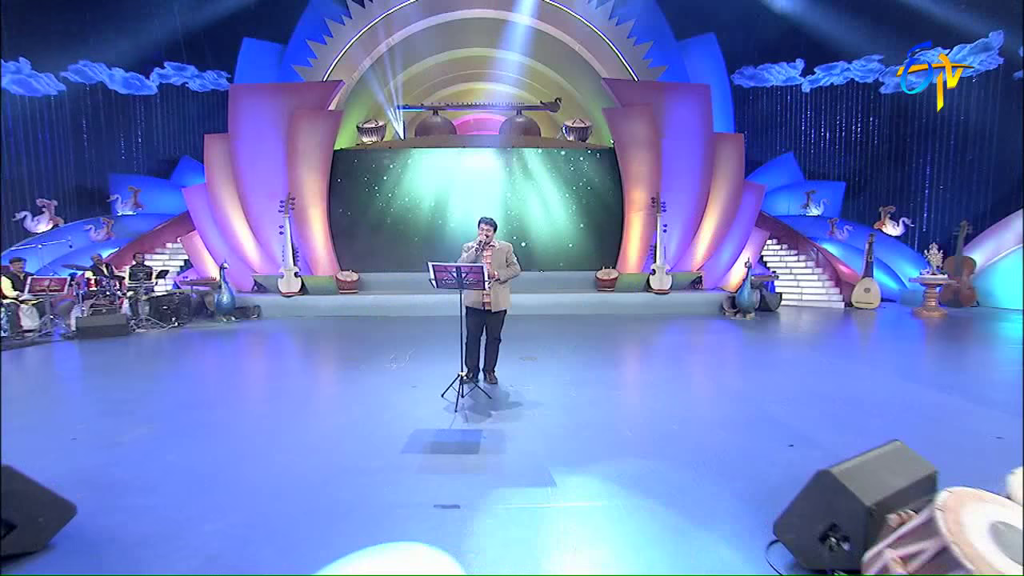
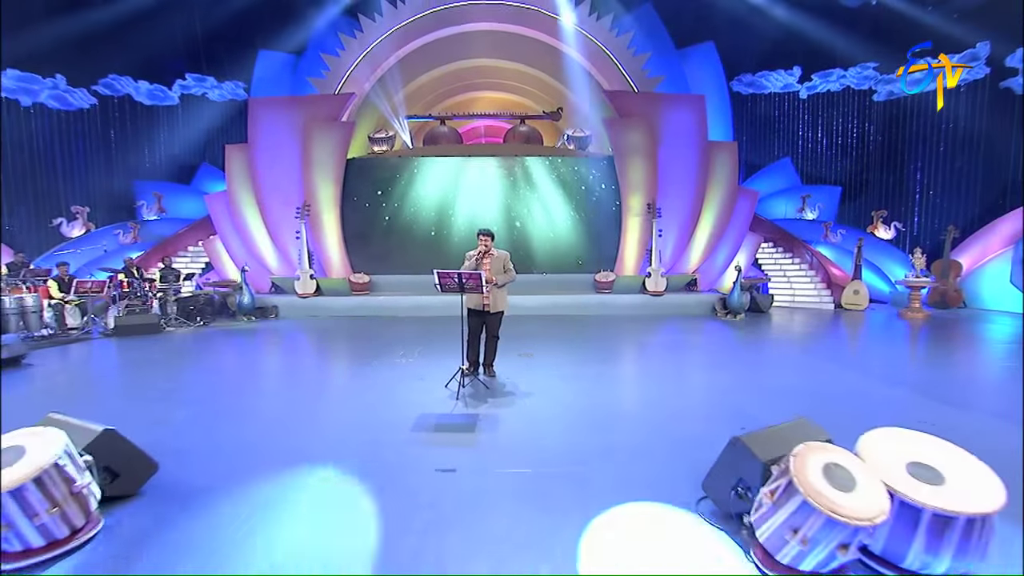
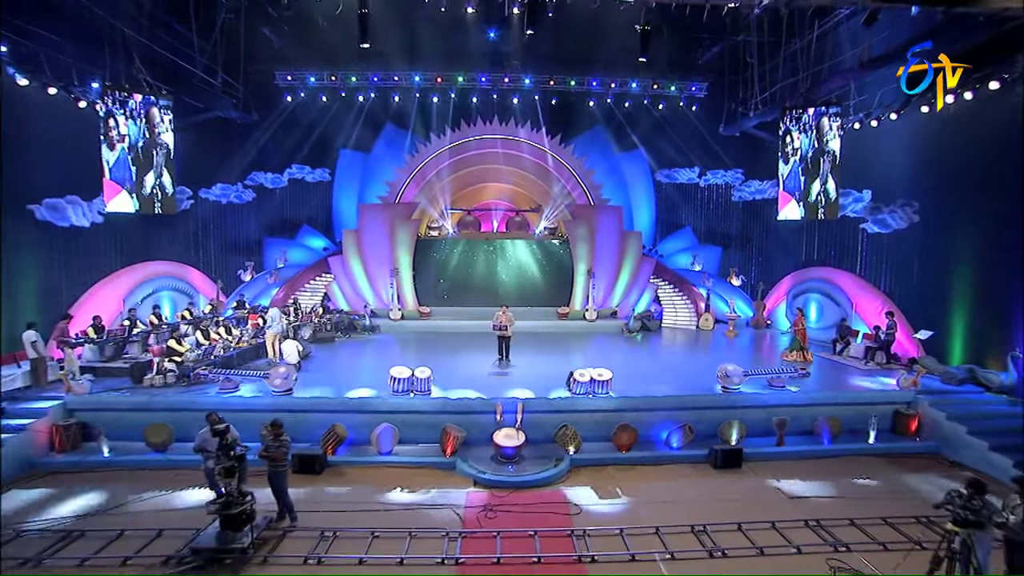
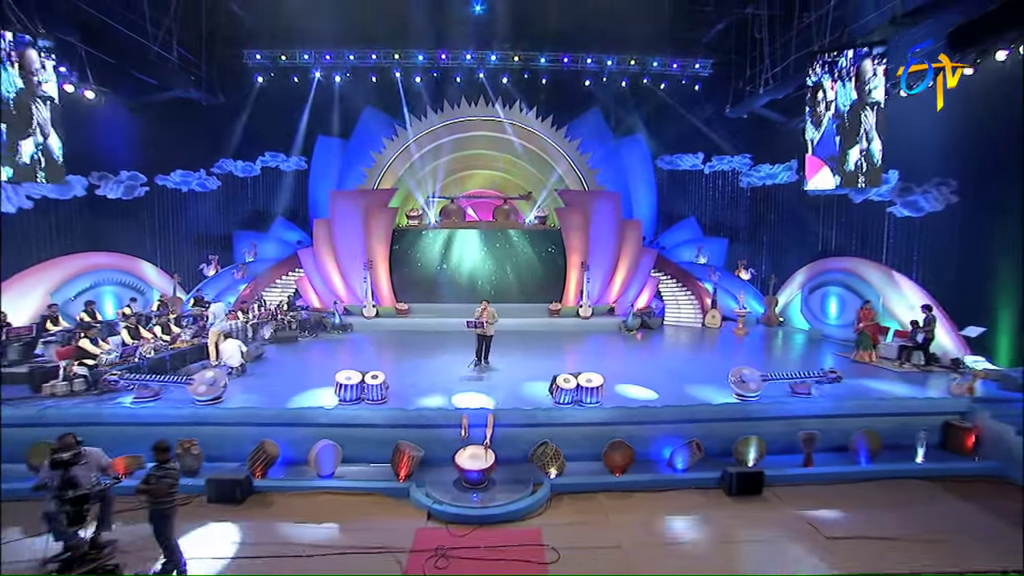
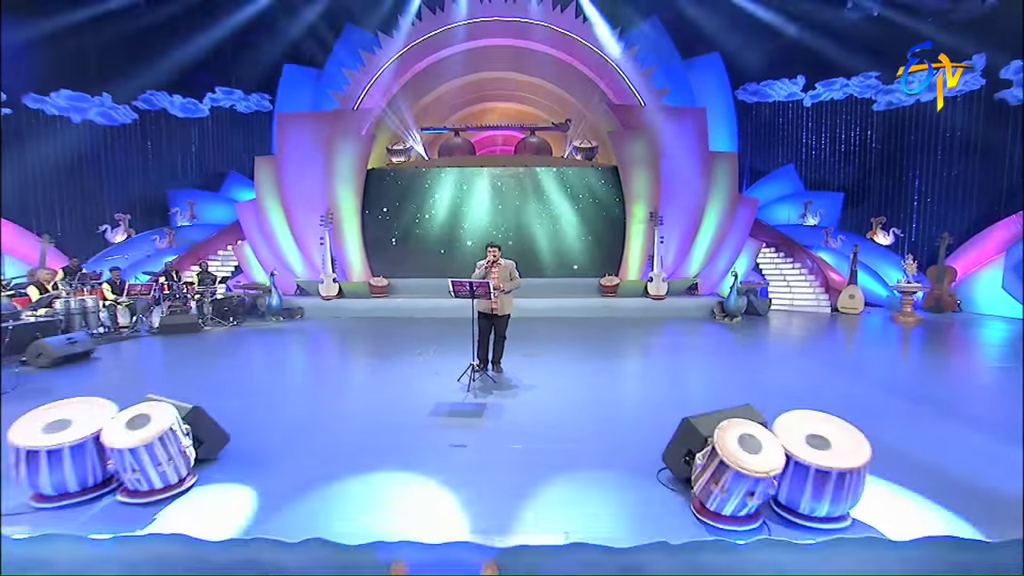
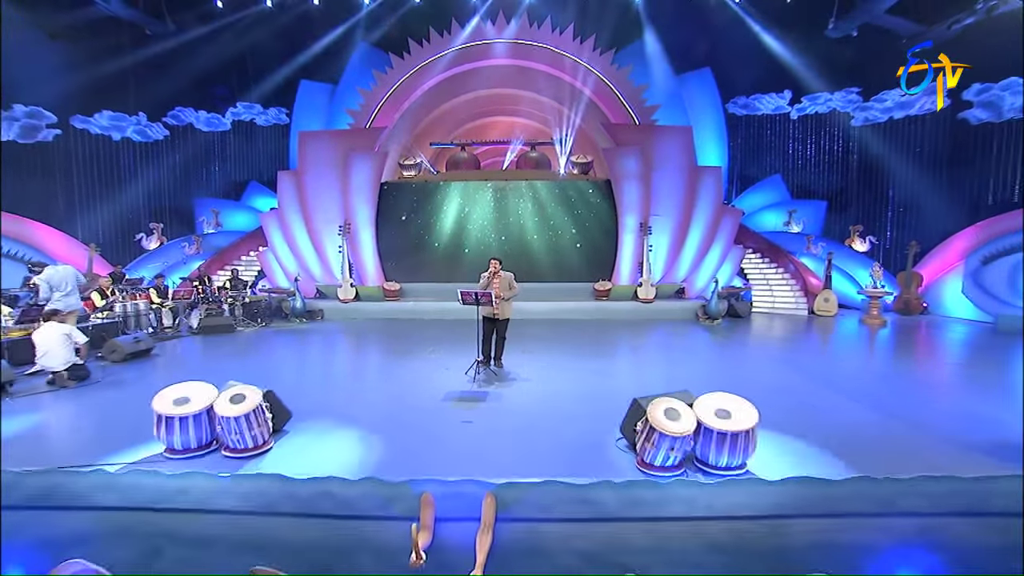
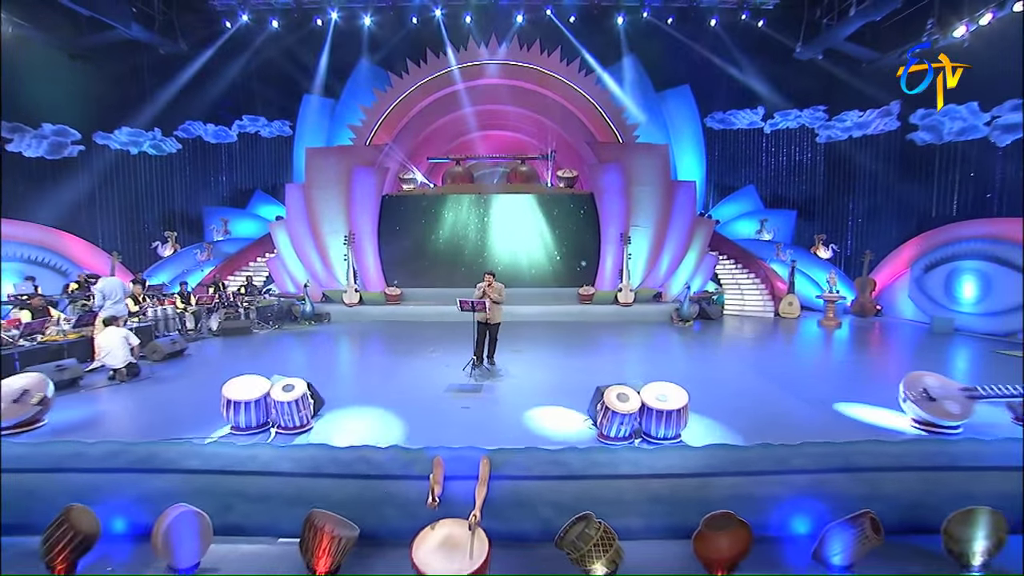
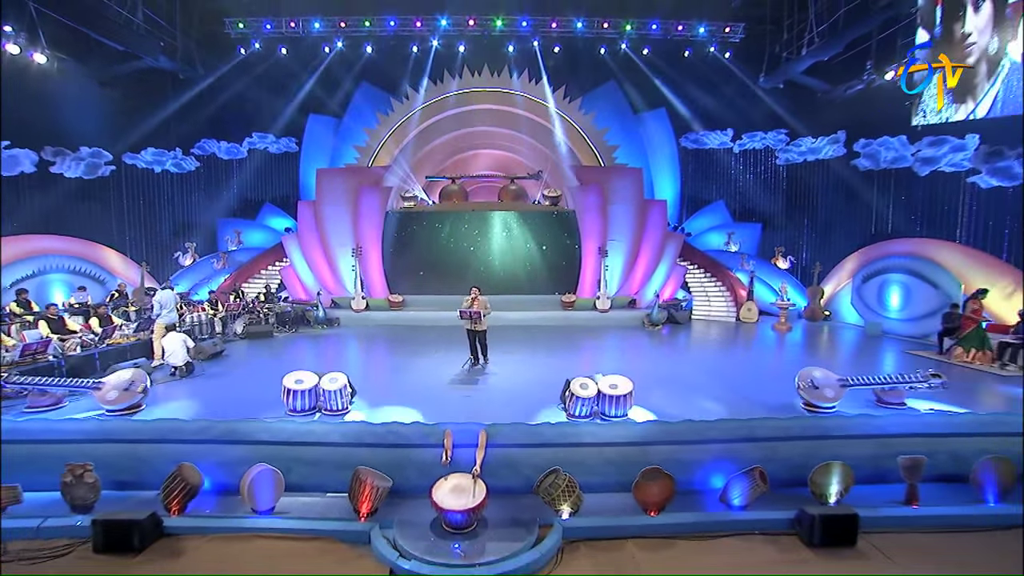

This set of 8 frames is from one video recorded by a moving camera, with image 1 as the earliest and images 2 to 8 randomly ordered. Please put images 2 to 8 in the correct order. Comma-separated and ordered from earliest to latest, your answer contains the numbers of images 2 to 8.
2, 5, 6, 7, 8, 4, 3
